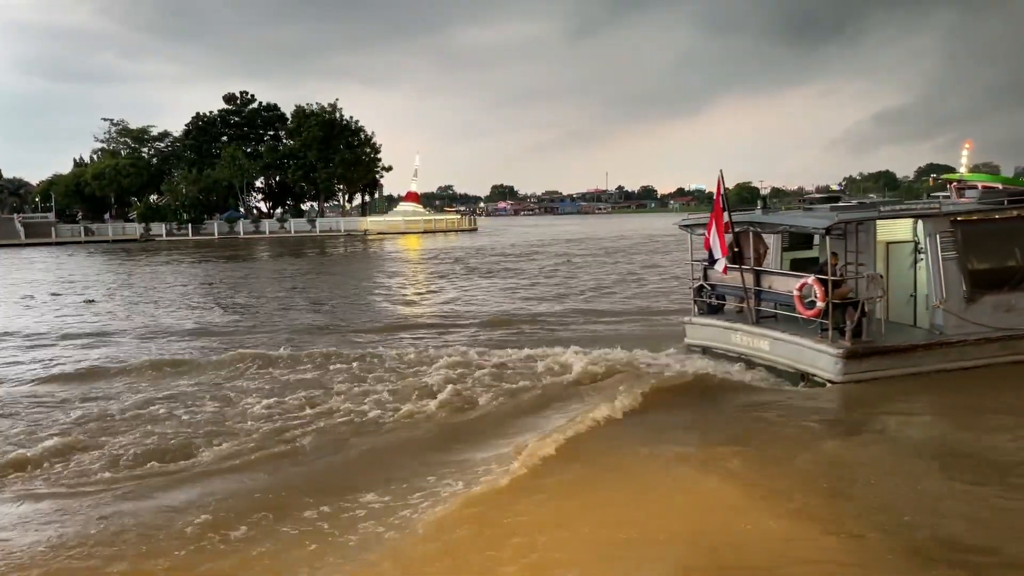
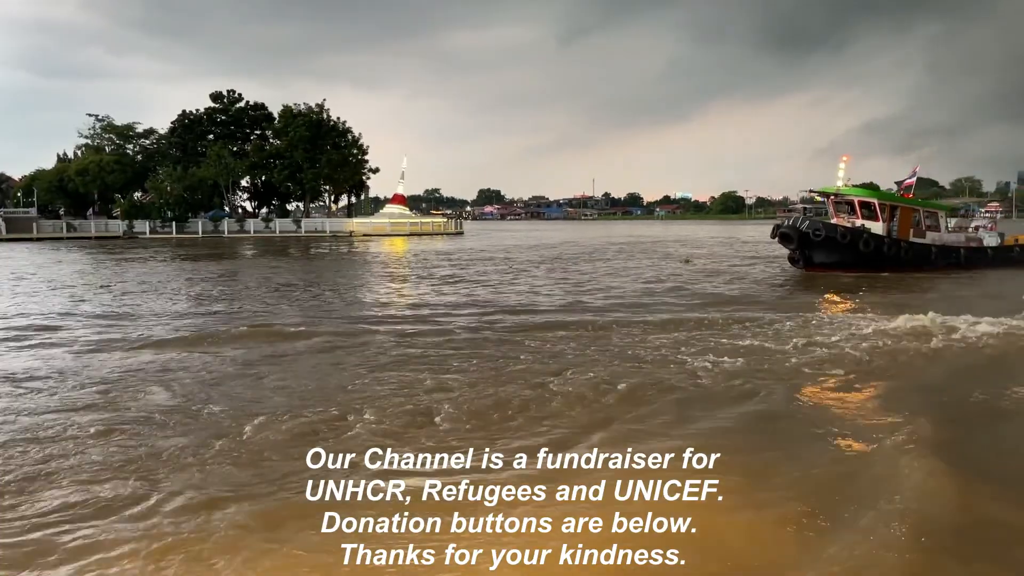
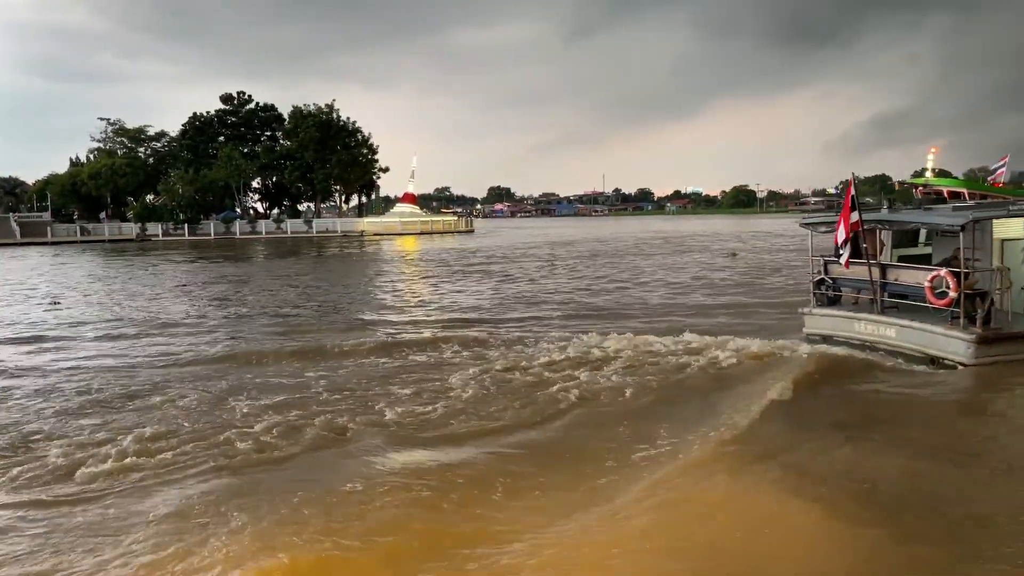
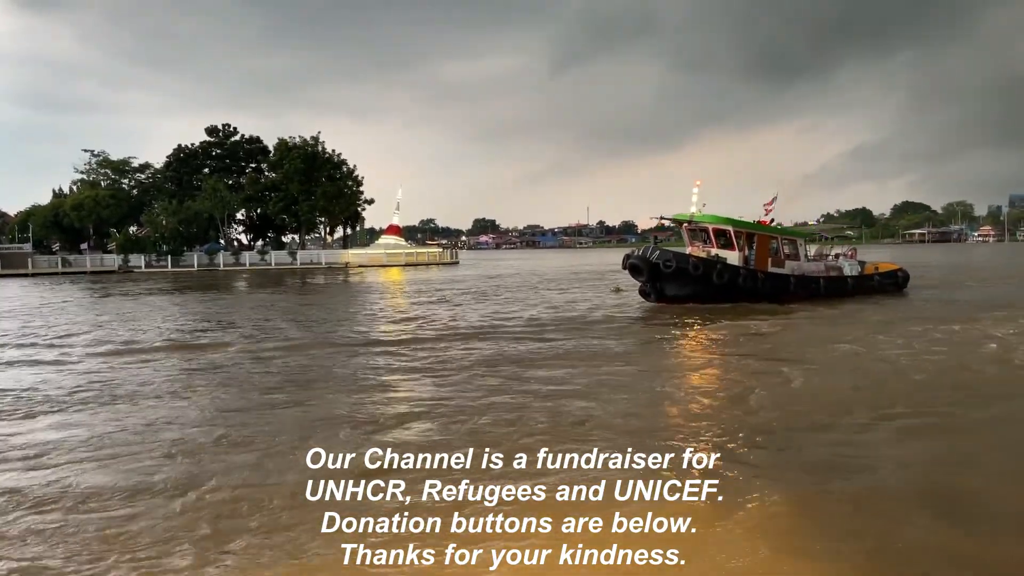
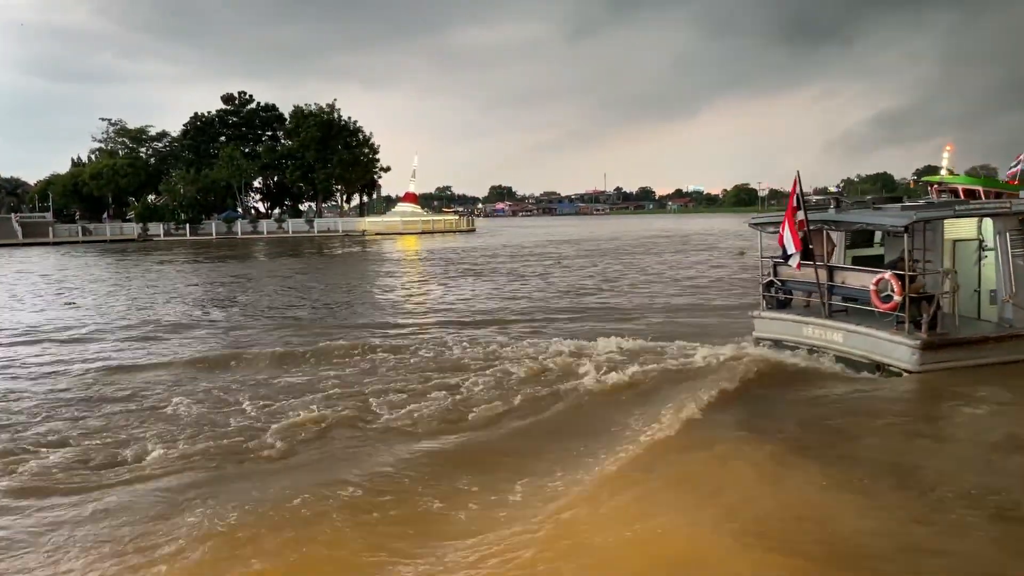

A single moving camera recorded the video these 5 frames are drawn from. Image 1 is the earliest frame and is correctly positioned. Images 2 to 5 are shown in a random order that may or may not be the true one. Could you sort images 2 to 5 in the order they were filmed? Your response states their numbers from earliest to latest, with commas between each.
5, 3, 2, 4
